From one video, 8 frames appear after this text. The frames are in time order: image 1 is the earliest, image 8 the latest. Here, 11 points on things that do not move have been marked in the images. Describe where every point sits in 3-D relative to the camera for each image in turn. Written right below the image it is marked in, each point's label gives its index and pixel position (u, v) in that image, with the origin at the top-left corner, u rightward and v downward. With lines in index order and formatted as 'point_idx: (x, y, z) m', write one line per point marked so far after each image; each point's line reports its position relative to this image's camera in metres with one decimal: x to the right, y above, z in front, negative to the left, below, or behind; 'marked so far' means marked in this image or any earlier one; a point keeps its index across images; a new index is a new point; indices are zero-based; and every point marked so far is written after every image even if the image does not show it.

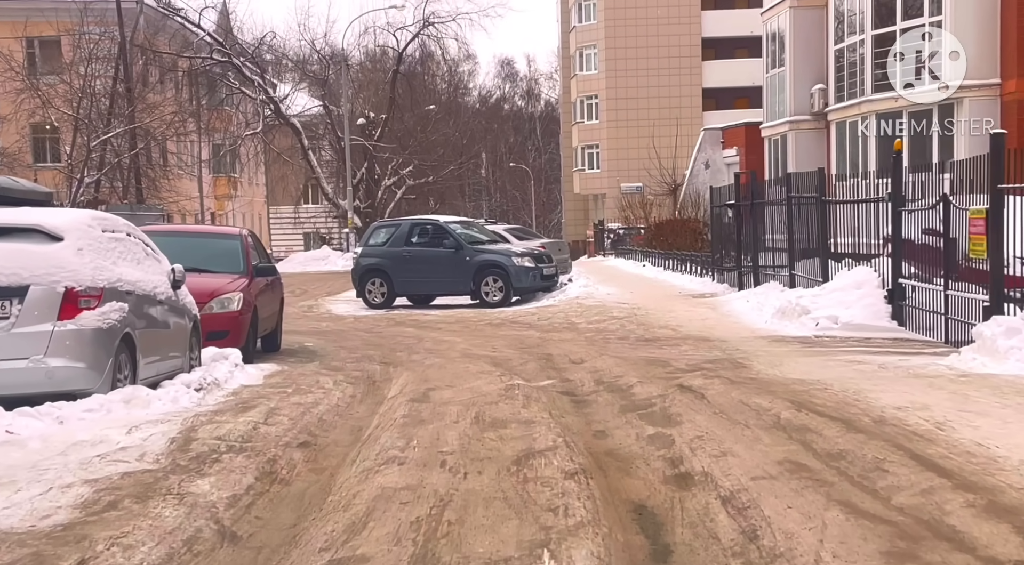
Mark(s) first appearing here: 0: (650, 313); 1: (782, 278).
0: (+2.0, -0.5, +17.5) m
1: (+4.4, +0.1, +19.3) m
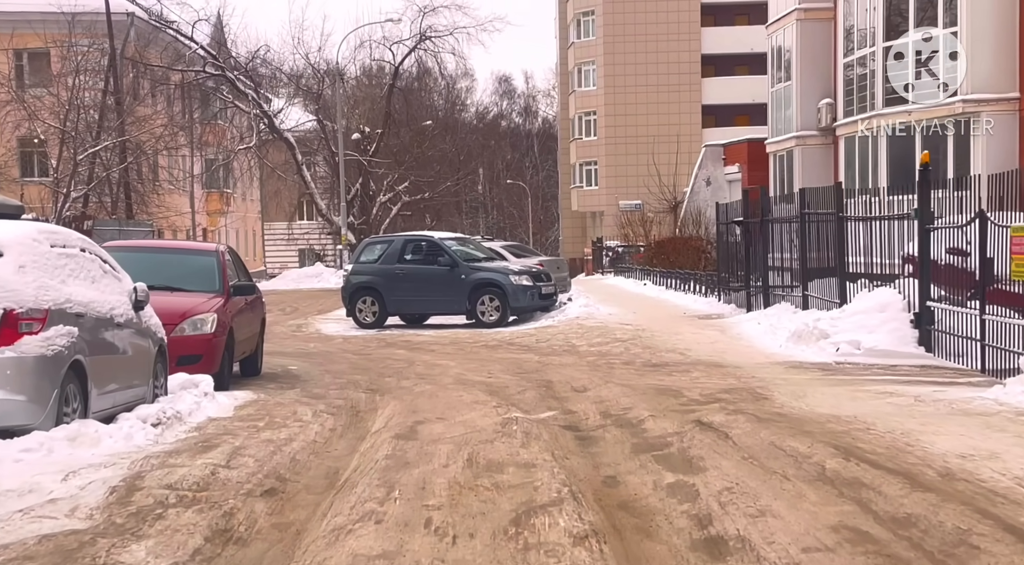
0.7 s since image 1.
0: (+2.0, -0.7, +16.5) m
1: (+4.4, -0.3, +18.3) m
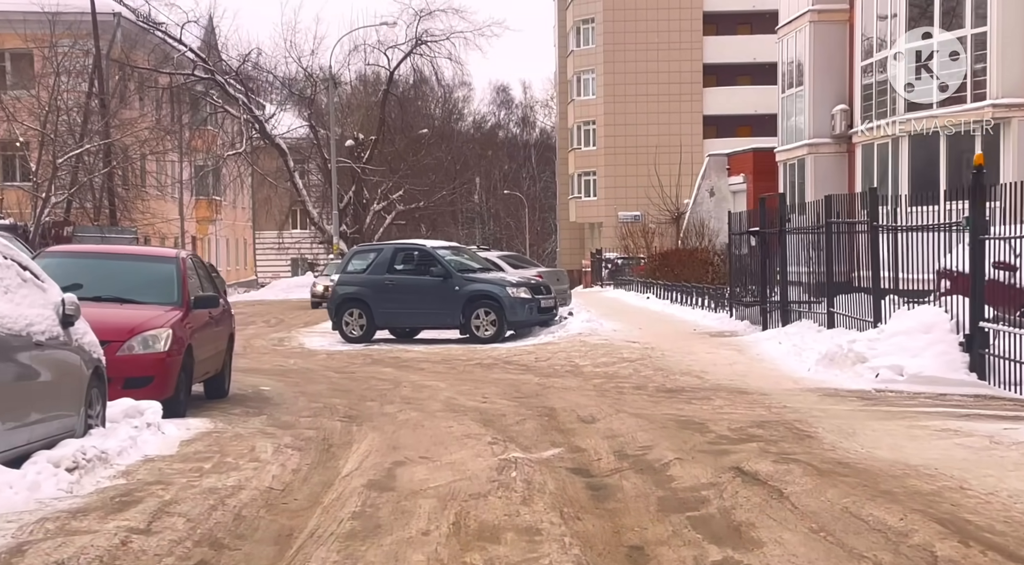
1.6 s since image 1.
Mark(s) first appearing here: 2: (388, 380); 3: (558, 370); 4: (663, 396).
0: (+2.0, -0.9, +15.1) m
1: (+4.3, -0.5, +16.9) m
2: (-1.5, -1.2, +14.4) m
3: (+0.6, -1.1, +14.6) m
4: (+1.4, -1.1, +11.3) m
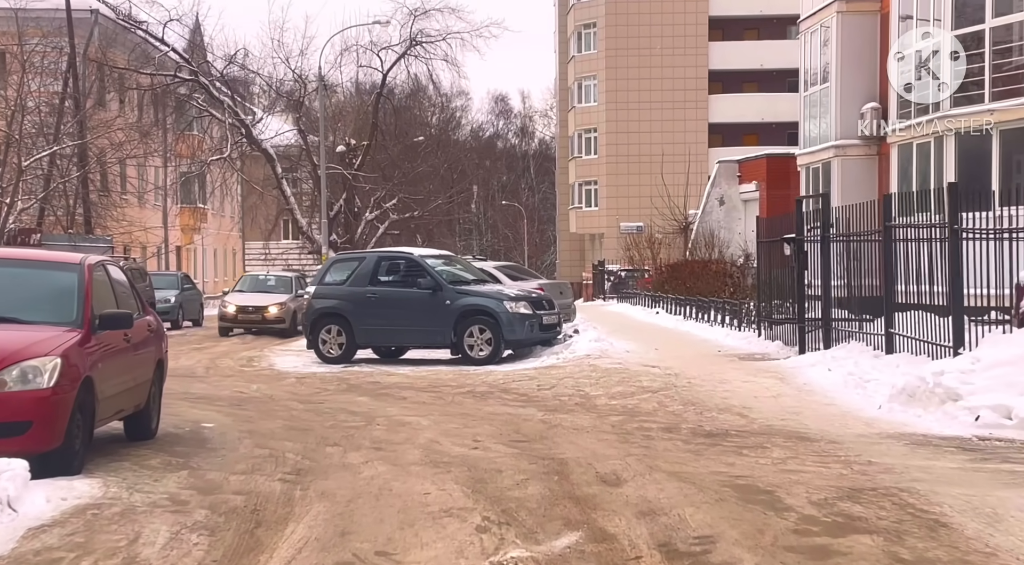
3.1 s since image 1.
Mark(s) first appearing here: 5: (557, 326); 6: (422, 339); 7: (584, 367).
0: (+1.9, -1.1, +12.6) m
1: (+4.3, -0.7, +14.4) m
2: (-1.6, -1.3, +11.9) m
3: (+0.5, -1.2, +12.1) m
4: (+1.4, -1.2, +8.8) m
5: (+0.7, -0.7, +19.4) m
6: (-1.4, -0.9, +18.7) m
7: (+0.9, -1.1, +15.3) m
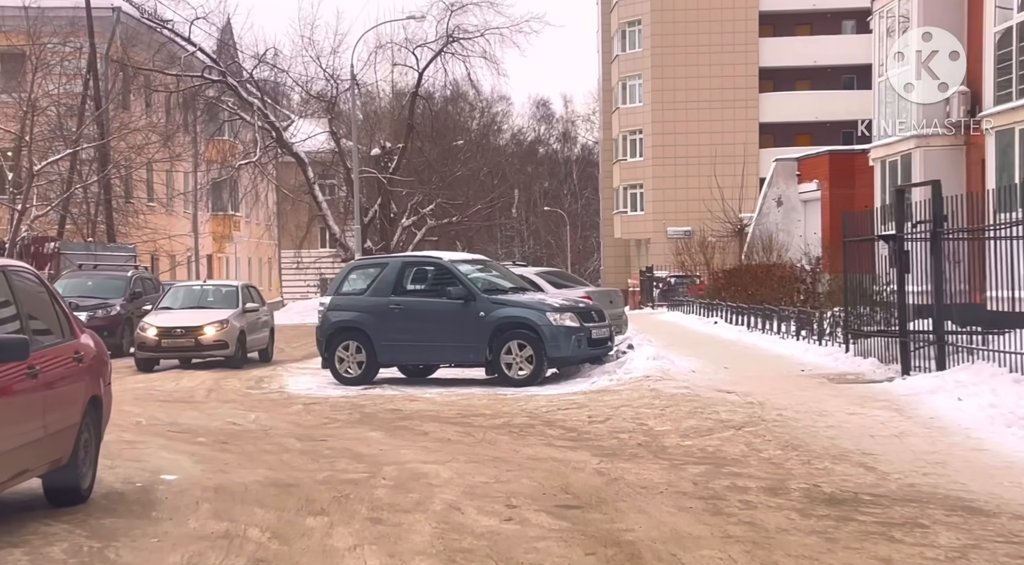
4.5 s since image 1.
0: (+2.3, -1.2, +10.0) m
1: (+4.8, -0.7, +11.7) m
2: (-1.2, -1.4, +9.5) m
3: (+0.9, -1.3, +9.5) m
4: (+1.7, -1.2, +6.2) m
5: (+1.4, -0.8, +16.8) m
6: (-0.8, -1.0, +16.2) m
7: (+1.4, -1.2, +12.8) m
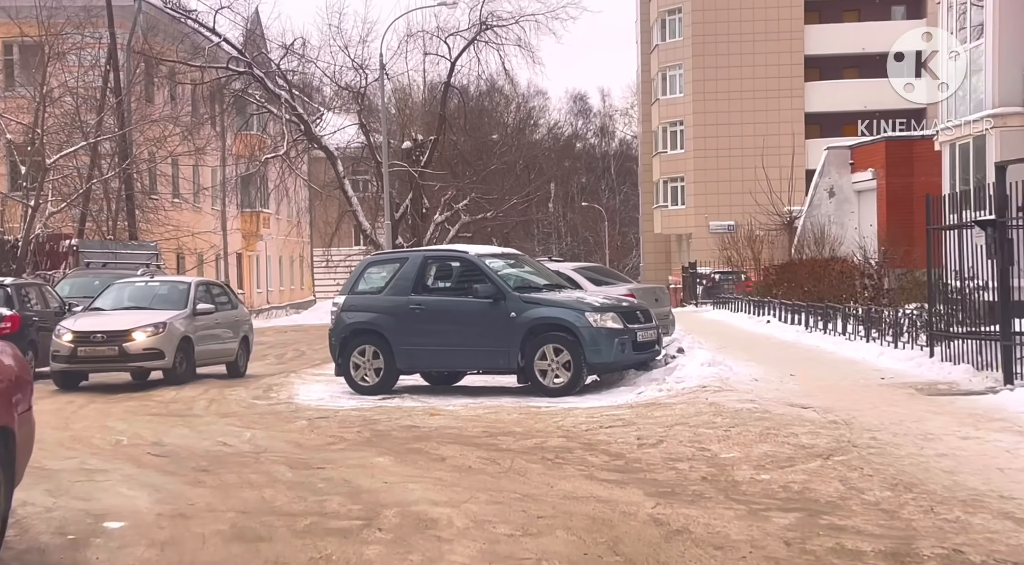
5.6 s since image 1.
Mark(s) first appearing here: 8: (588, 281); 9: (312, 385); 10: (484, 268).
0: (+2.6, -1.1, +8.1) m
1: (+5.0, -0.7, +9.7) m
2: (-1.0, -1.4, +7.7) m
3: (+1.1, -1.3, +7.7) m
4: (+1.8, -1.2, +4.3) m
5: (+1.8, -0.8, +14.9) m
6: (-0.4, -1.0, +14.4) m
7: (+1.7, -1.1, +10.9) m
8: (+1.2, 0.0, +18.4) m
9: (-2.7, -1.4, +16.3) m
10: (-0.3, +0.2, +14.7) m
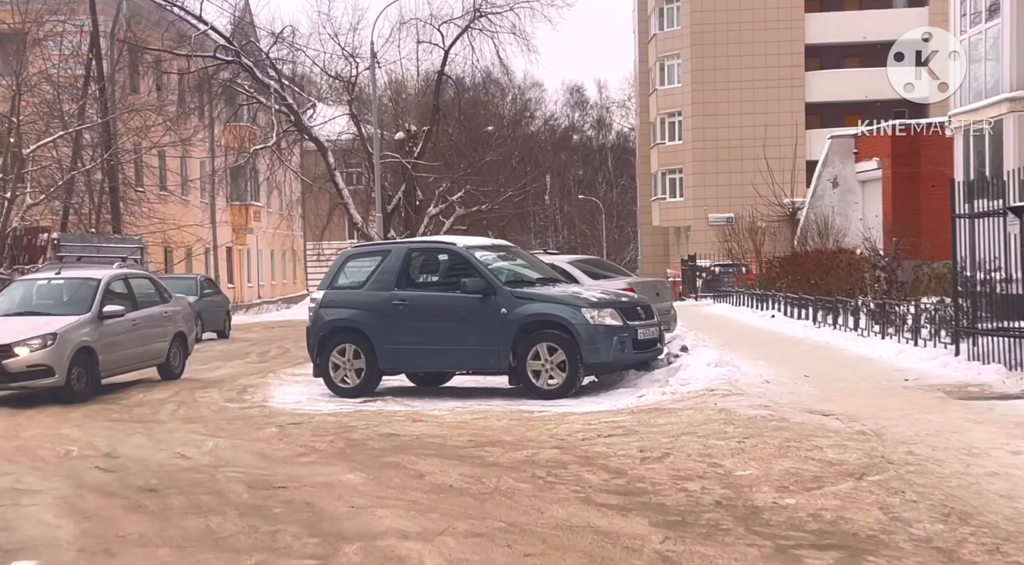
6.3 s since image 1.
0: (+2.5, -1.1, +7.0) m
1: (+5.0, -0.6, +8.7) m
2: (-1.1, -1.4, +6.6) m
3: (+1.0, -1.2, +6.6) m
4: (+1.7, -1.2, +3.3) m
5: (+1.7, -0.7, +13.9) m
6: (-0.5, -0.9, +13.4) m
7: (+1.6, -1.1, +9.8) m
8: (+1.0, +0.1, +17.3) m
9: (-2.8, -1.3, +15.2) m
10: (-0.5, +0.2, +13.6) m
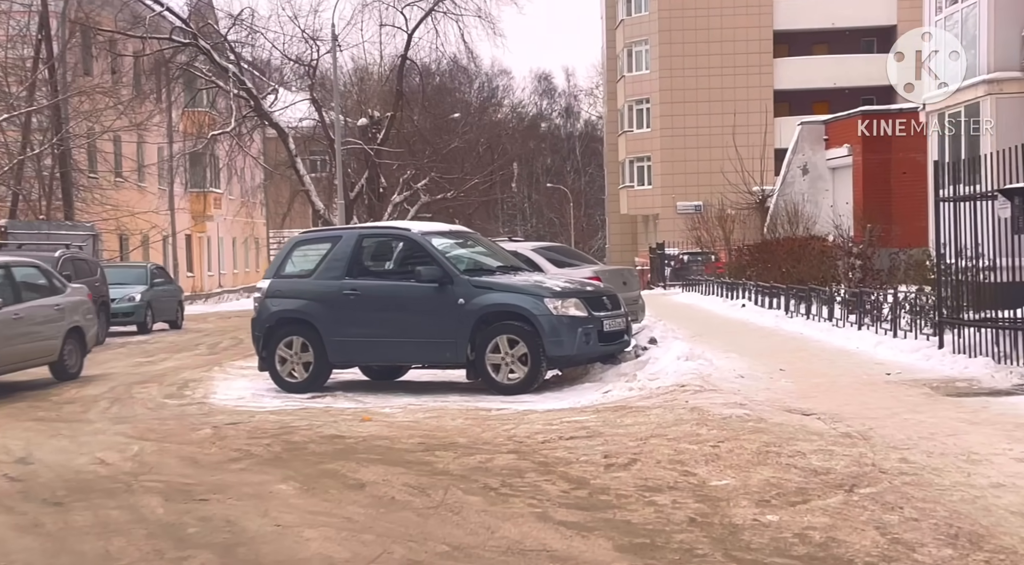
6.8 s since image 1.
0: (+2.2, -1.0, +6.3) m
1: (+4.6, -0.5, +8.0) m
2: (-1.3, -1.3, +5.8) m
3: (+0.8, -1.2, +5.8) m
4: (+1.5, -1.2, +2.5) m
5: (+1.3, -0.6, +13.1) m
6: (-0.9, -0.8, +12.5) m
7: (+1.3, -1.0, +9.0) m
8: (+0.5, +0.3, +16.5) m
9: (-3.3, -1.2, +14.3) m
10: (-0.9, +0.4, +12.7) m
